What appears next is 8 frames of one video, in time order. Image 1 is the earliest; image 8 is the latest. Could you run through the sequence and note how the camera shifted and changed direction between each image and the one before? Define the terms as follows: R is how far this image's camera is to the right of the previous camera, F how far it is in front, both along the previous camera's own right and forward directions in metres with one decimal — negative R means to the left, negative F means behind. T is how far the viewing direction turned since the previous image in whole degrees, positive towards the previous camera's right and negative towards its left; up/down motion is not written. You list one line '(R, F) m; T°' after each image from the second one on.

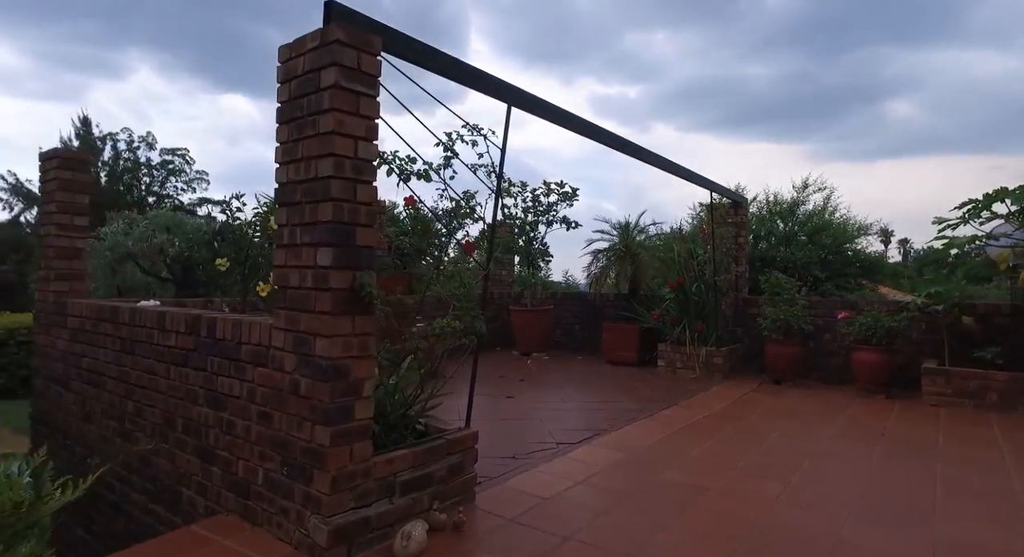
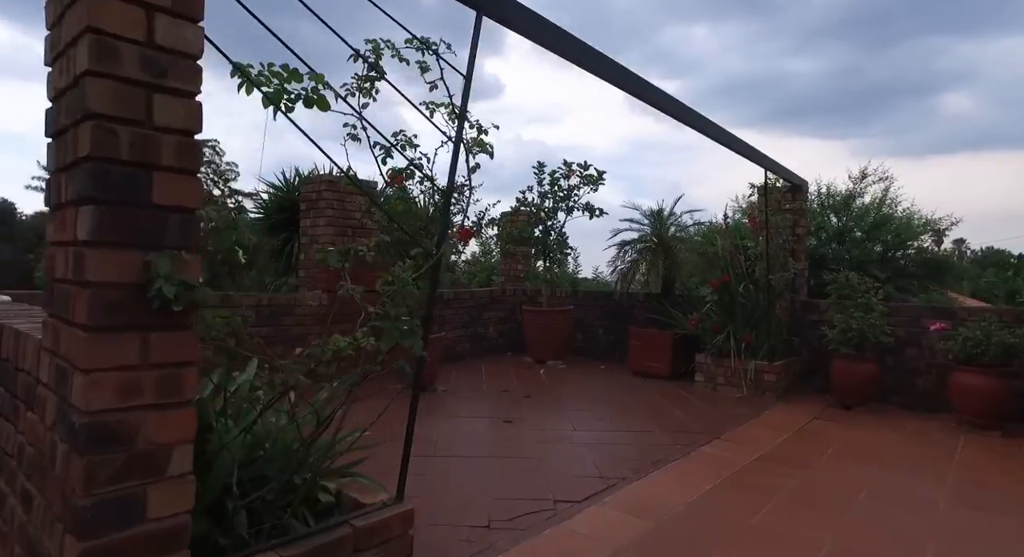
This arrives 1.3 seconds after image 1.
(+0.2, +1.1) m; -3°
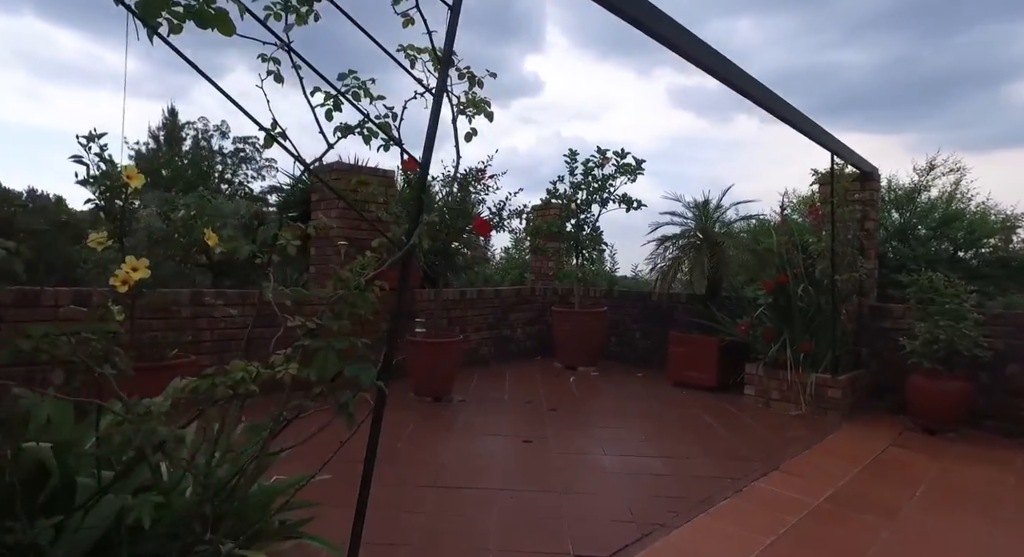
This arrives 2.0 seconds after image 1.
(+0.1, +0.6) m; -3°
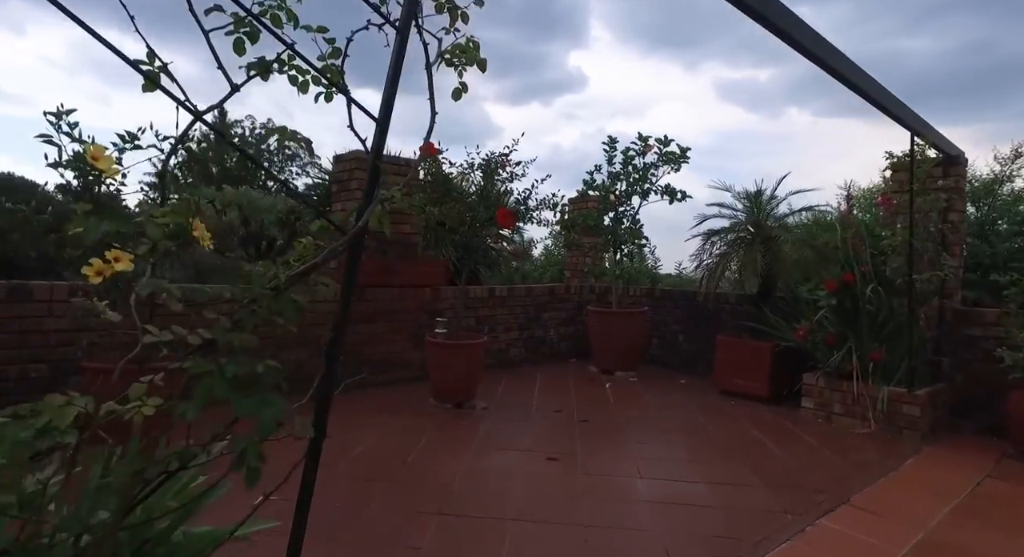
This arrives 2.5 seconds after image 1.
(+0.1, +0.4) m; -4°
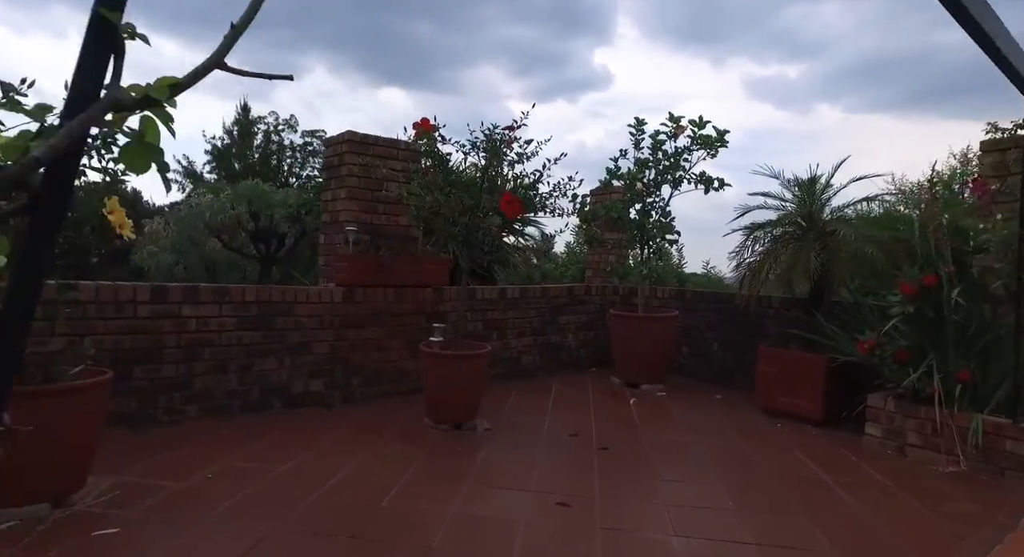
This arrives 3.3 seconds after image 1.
(+0.1, +0.7) m; -2°
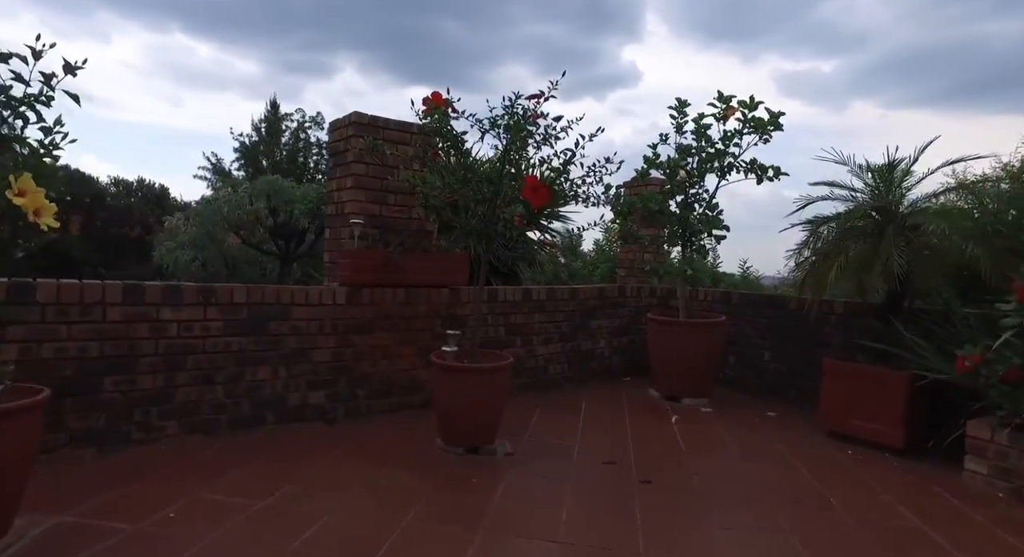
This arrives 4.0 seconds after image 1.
(0.0, +0.6) m; -2°
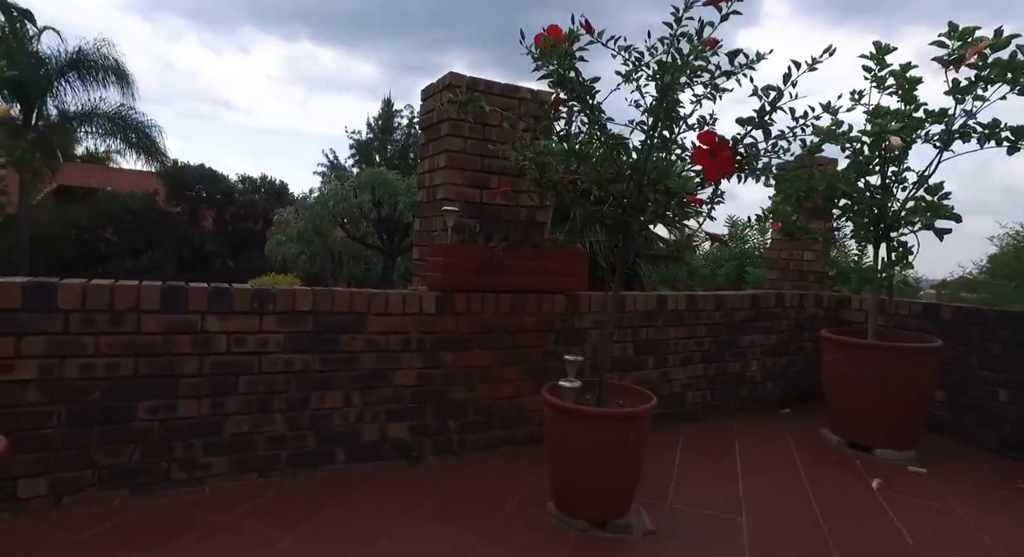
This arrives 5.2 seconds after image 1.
(-0.1, +0.9) m; -9°
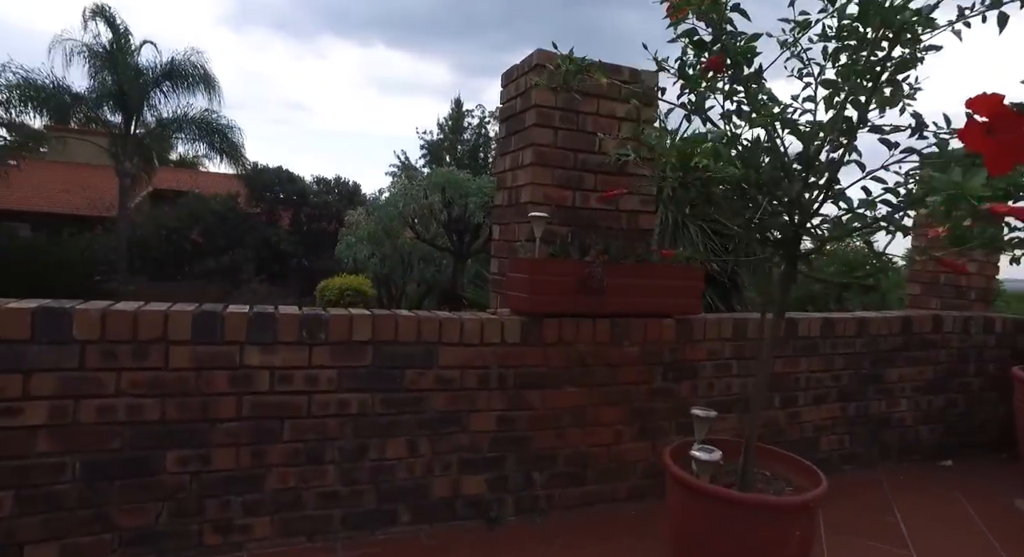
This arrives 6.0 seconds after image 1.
(-0.1, +0.6) m; -6°
